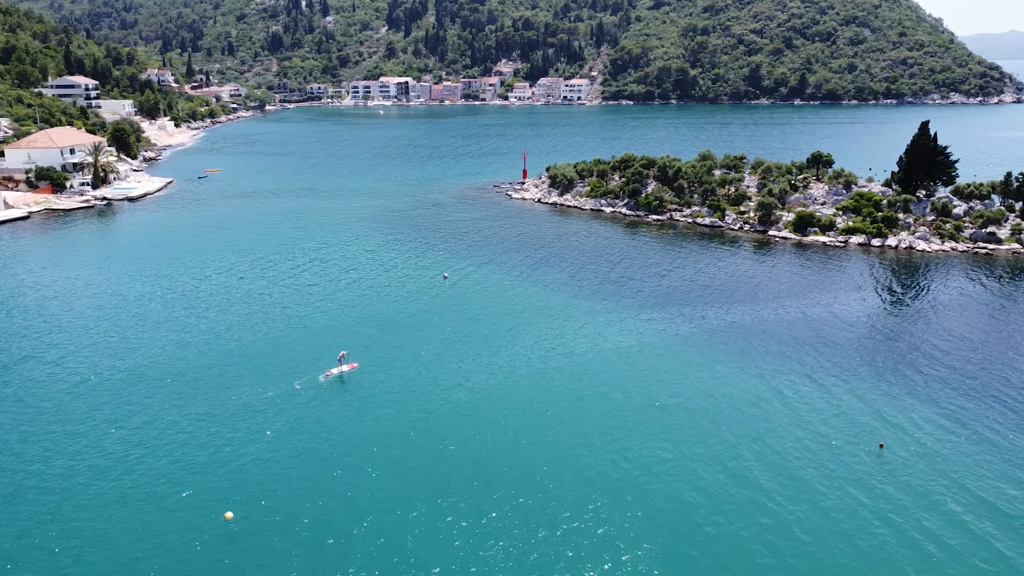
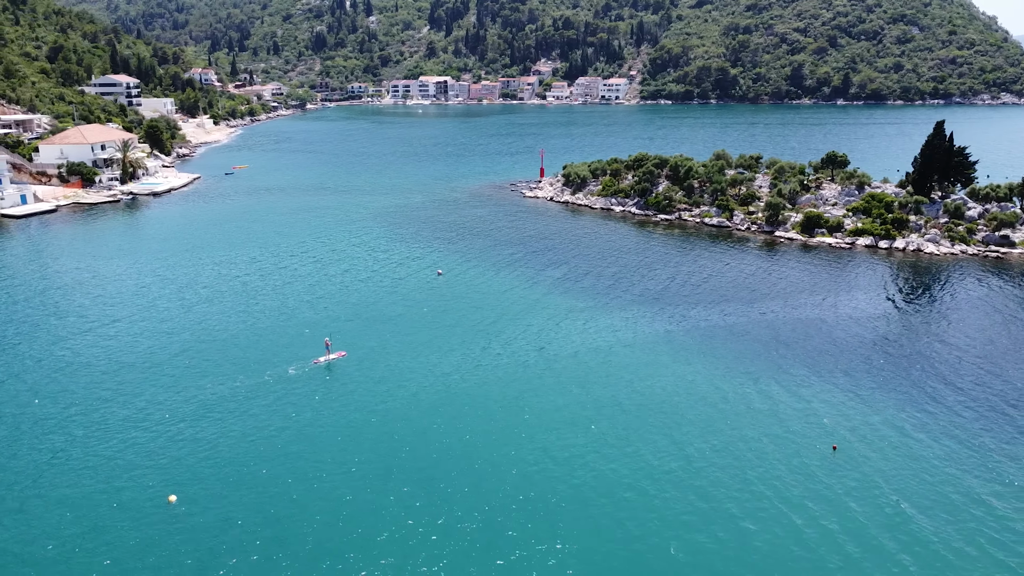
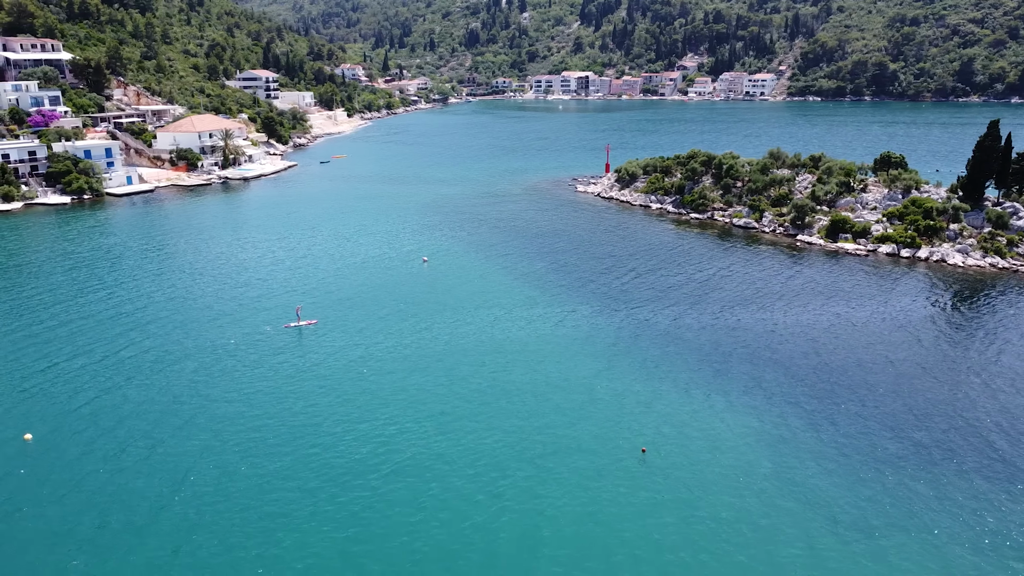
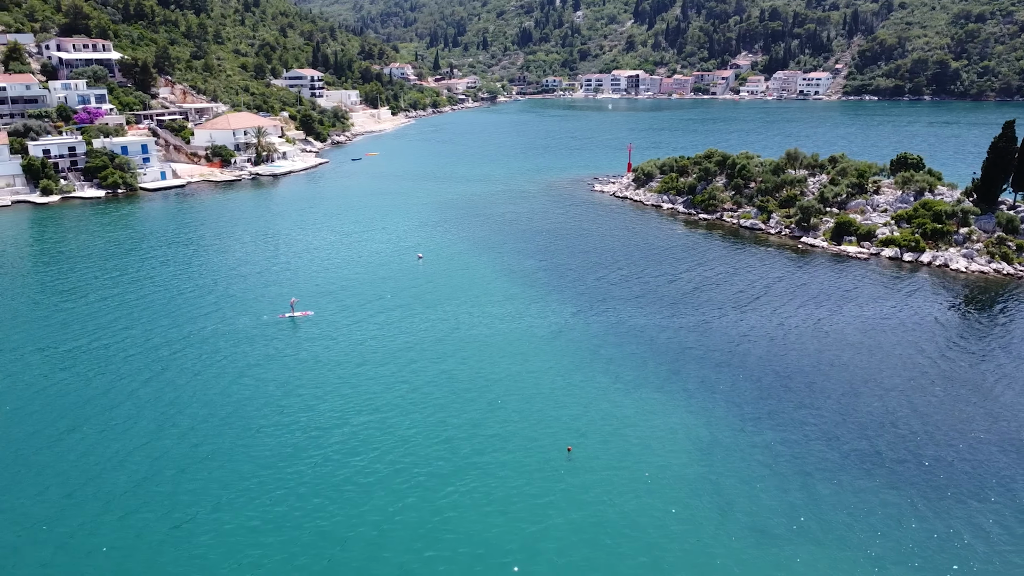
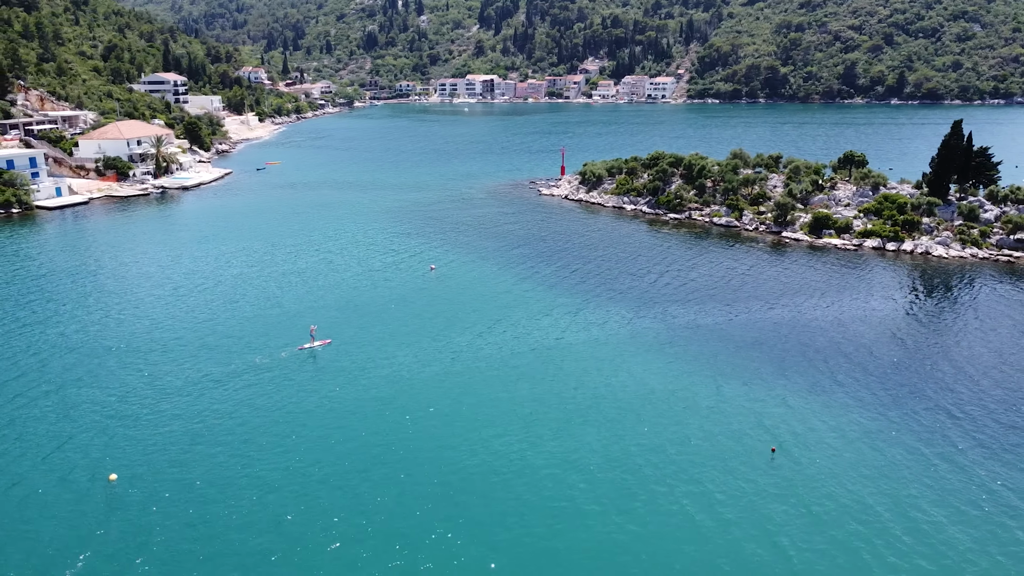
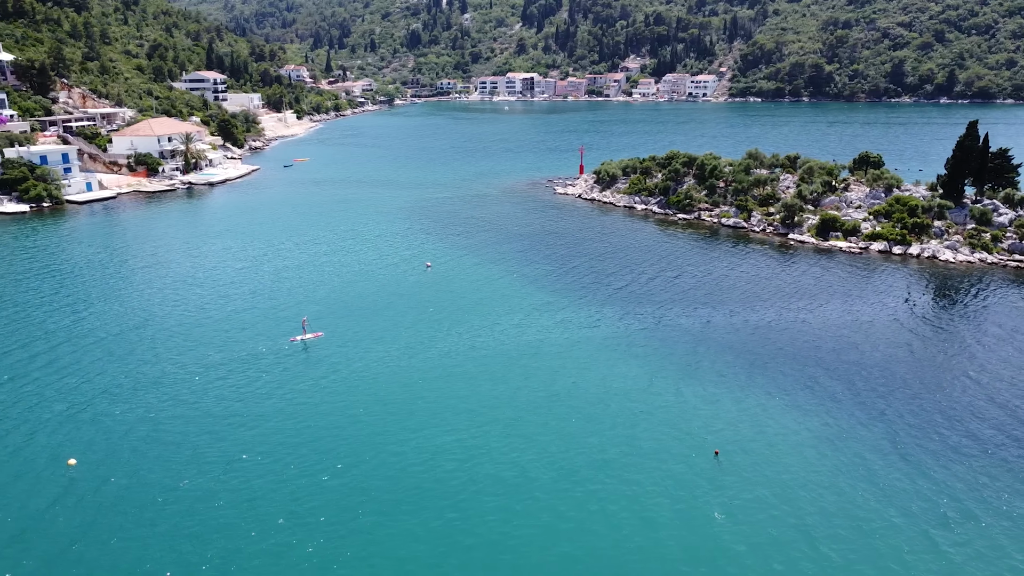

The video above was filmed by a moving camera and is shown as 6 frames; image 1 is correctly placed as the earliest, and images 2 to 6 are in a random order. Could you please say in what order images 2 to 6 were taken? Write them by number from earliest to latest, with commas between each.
2, 5, 6, 3, 4
